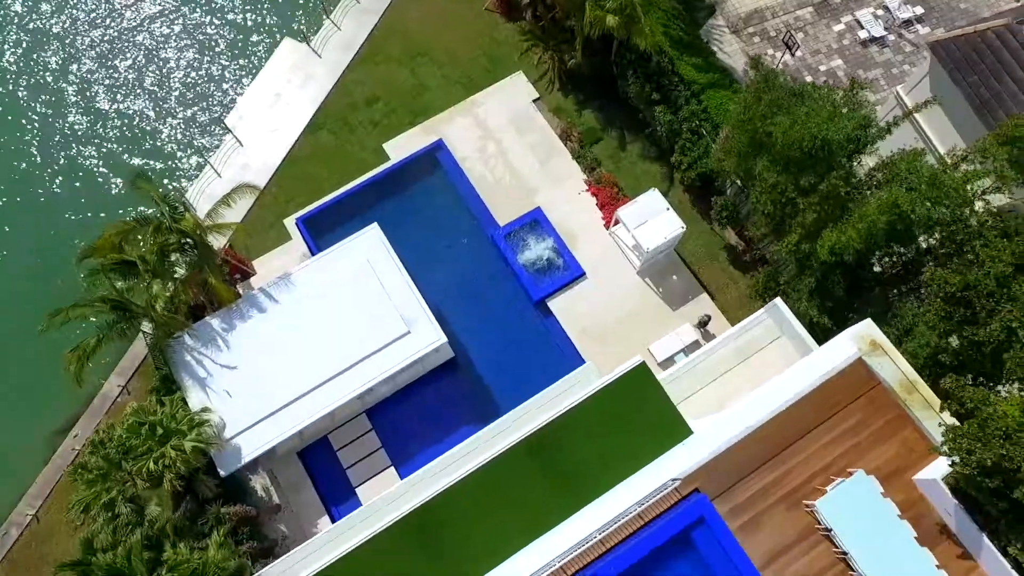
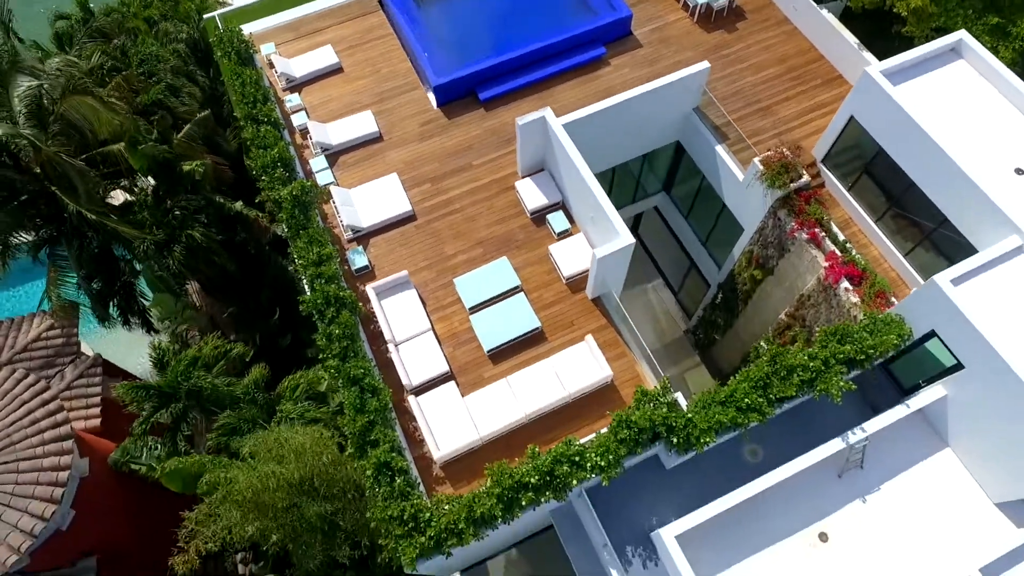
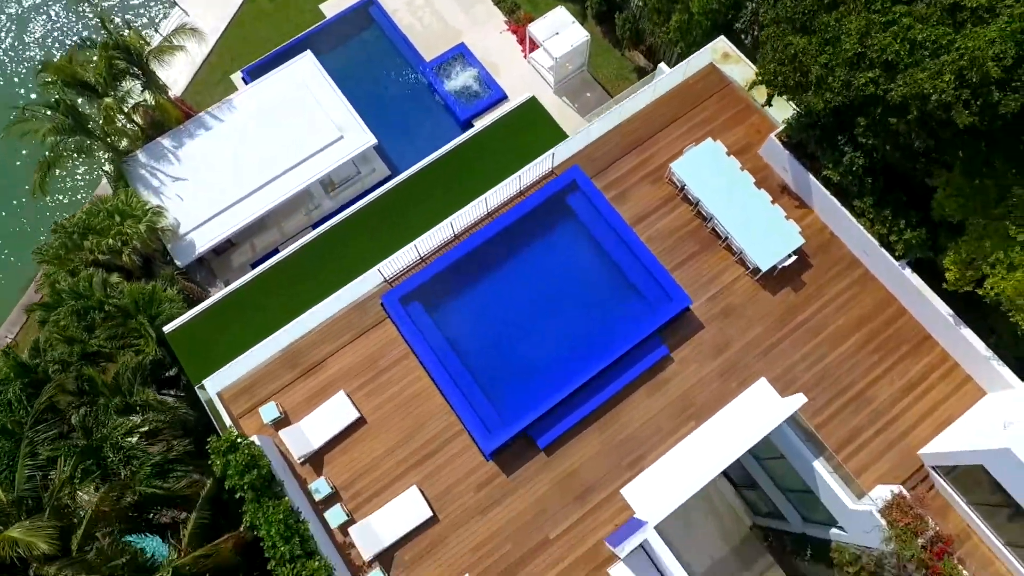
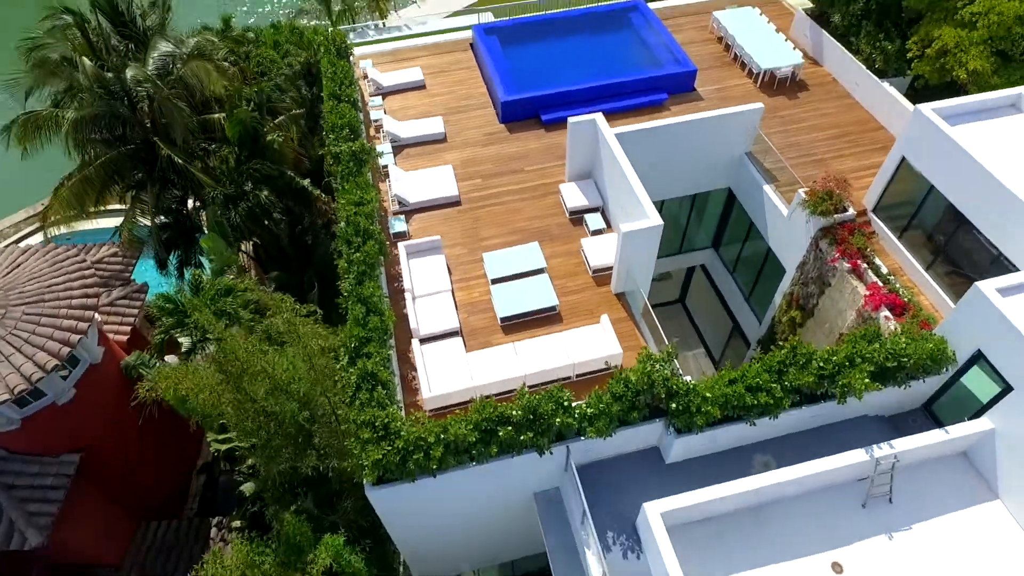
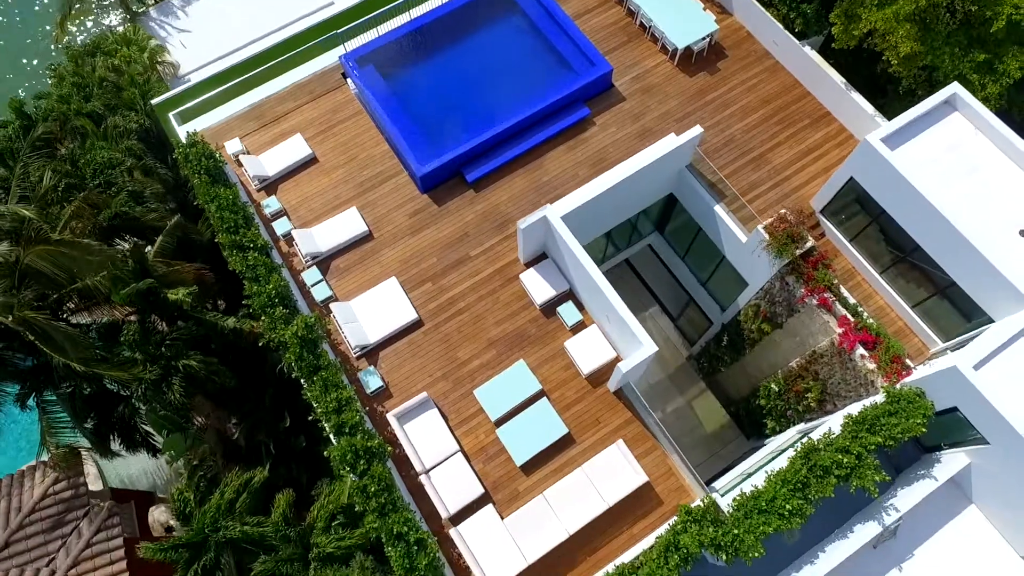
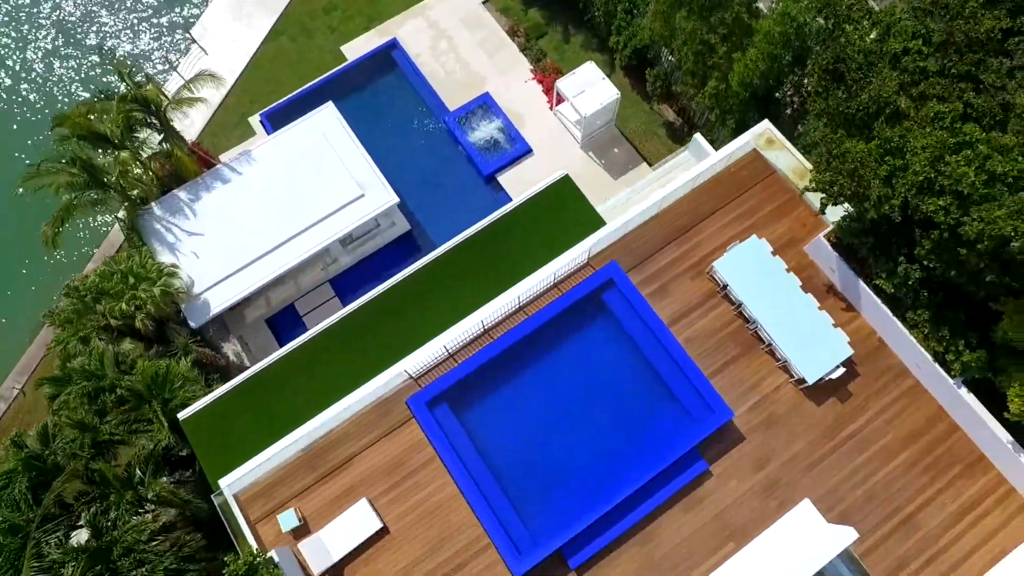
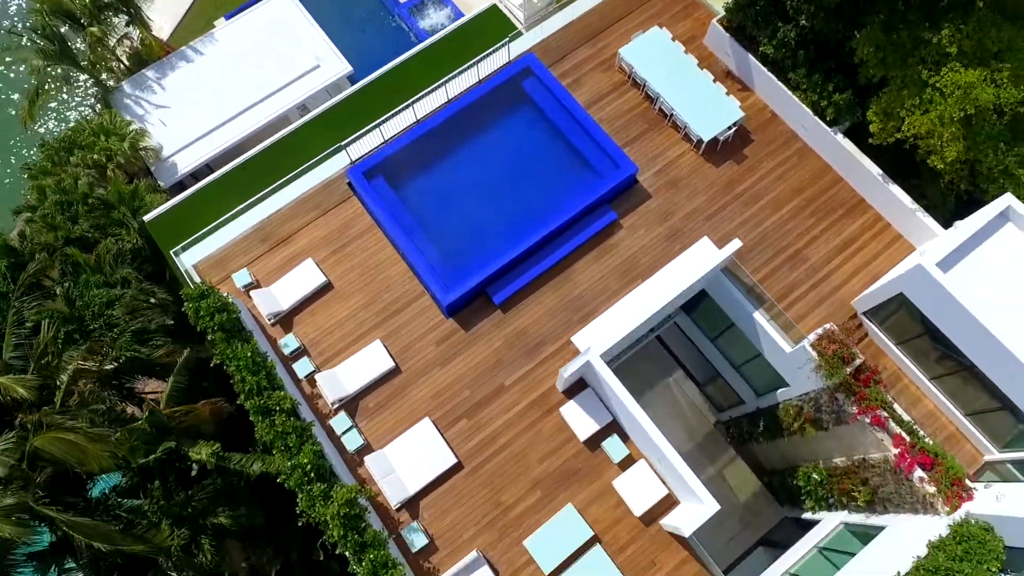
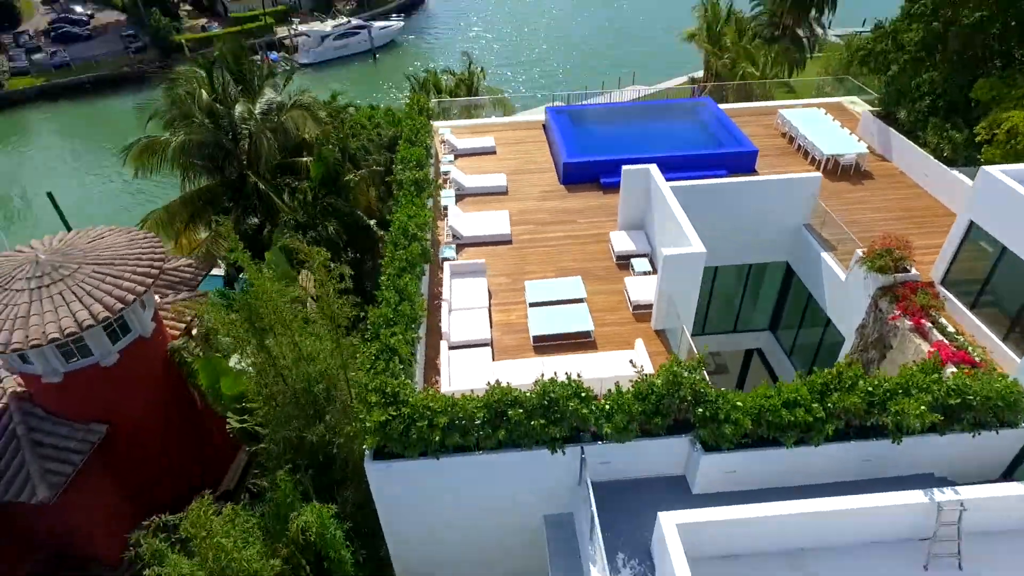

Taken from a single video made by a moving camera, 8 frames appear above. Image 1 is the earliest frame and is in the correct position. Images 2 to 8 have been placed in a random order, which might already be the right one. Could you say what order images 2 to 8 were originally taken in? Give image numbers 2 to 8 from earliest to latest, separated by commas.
6, 3, 7, 5, 2, 4, 8
